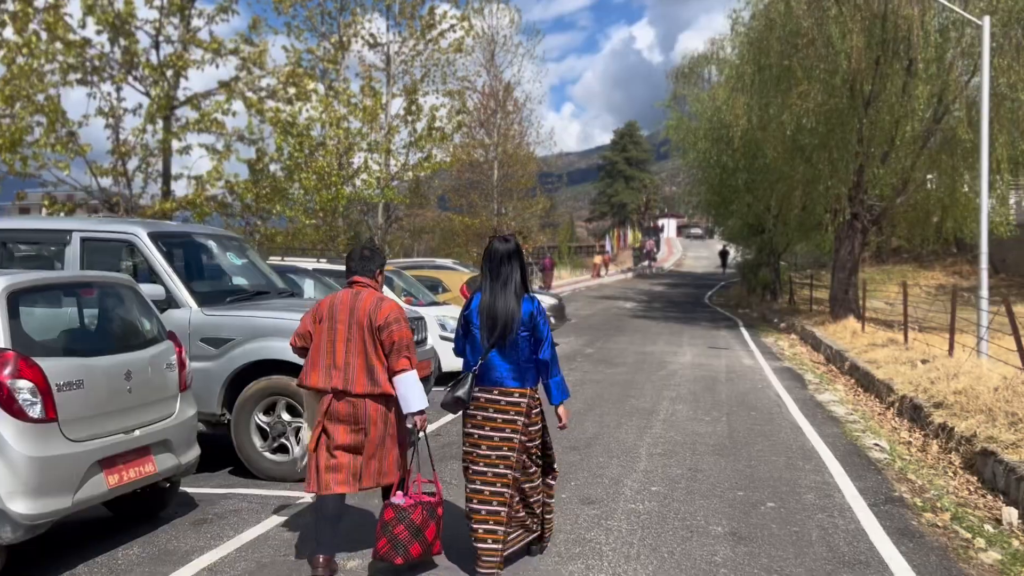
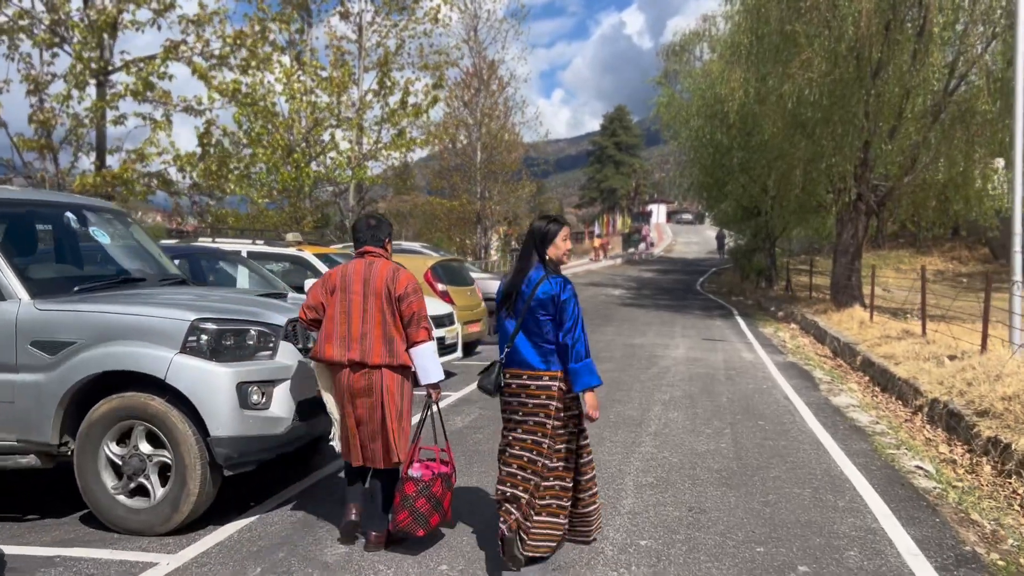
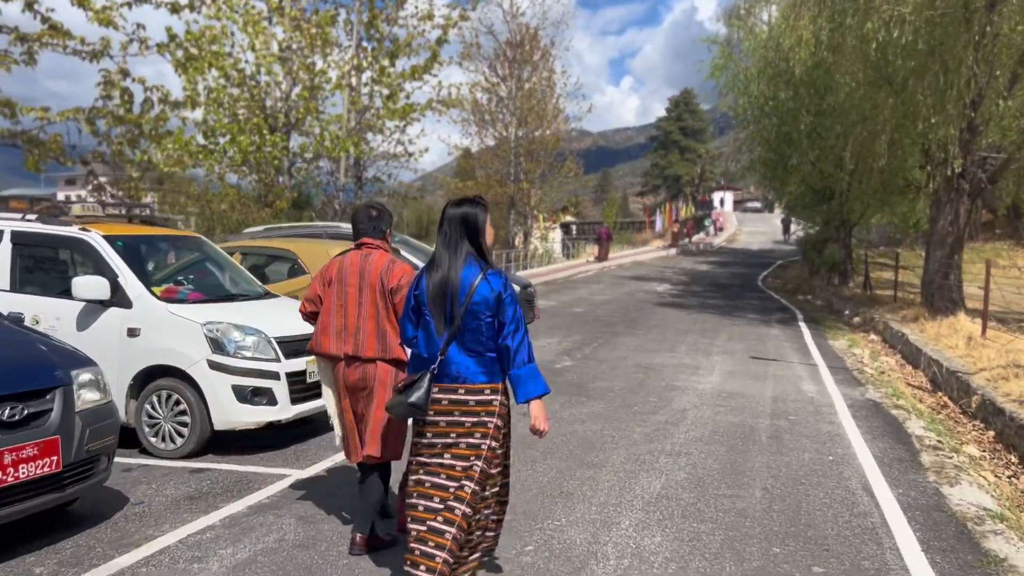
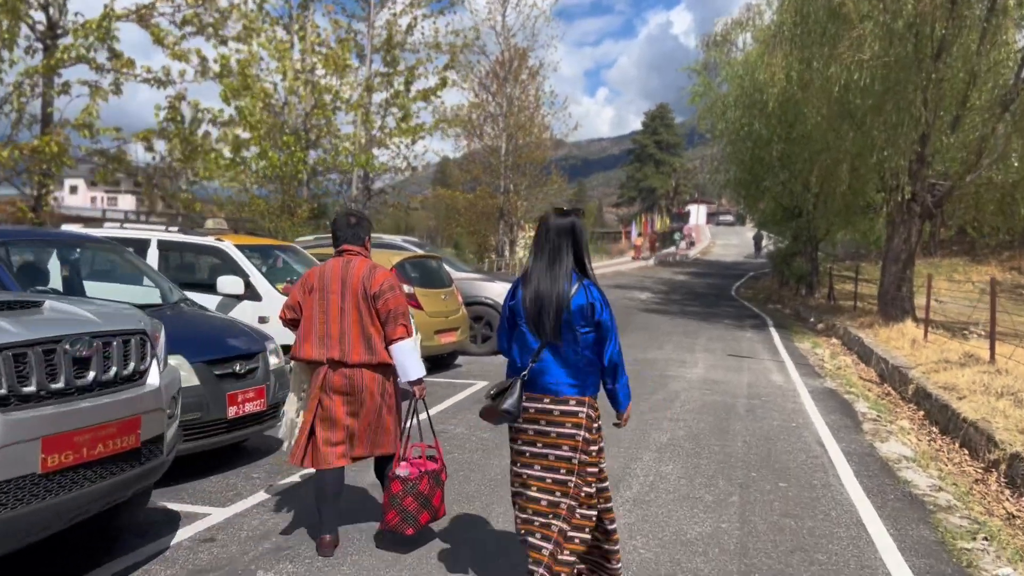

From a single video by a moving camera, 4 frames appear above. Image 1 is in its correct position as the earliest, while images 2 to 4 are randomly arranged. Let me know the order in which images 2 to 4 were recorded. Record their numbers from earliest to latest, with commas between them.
2, 4, 3
